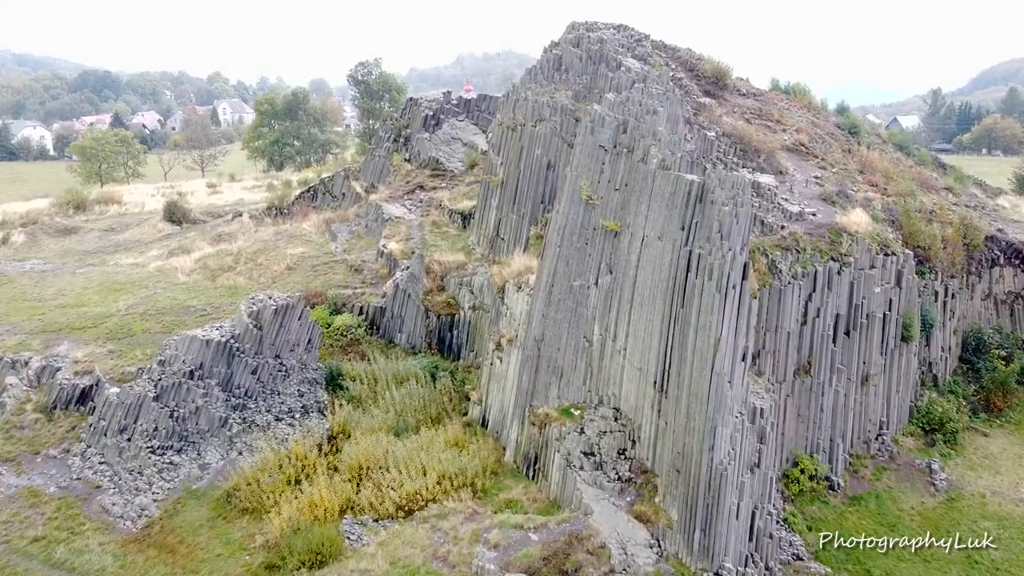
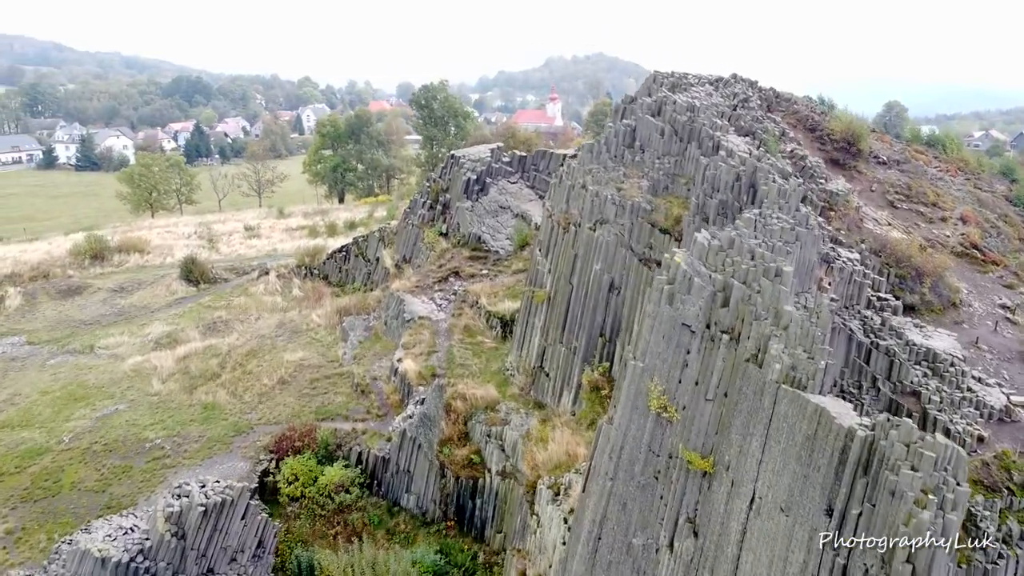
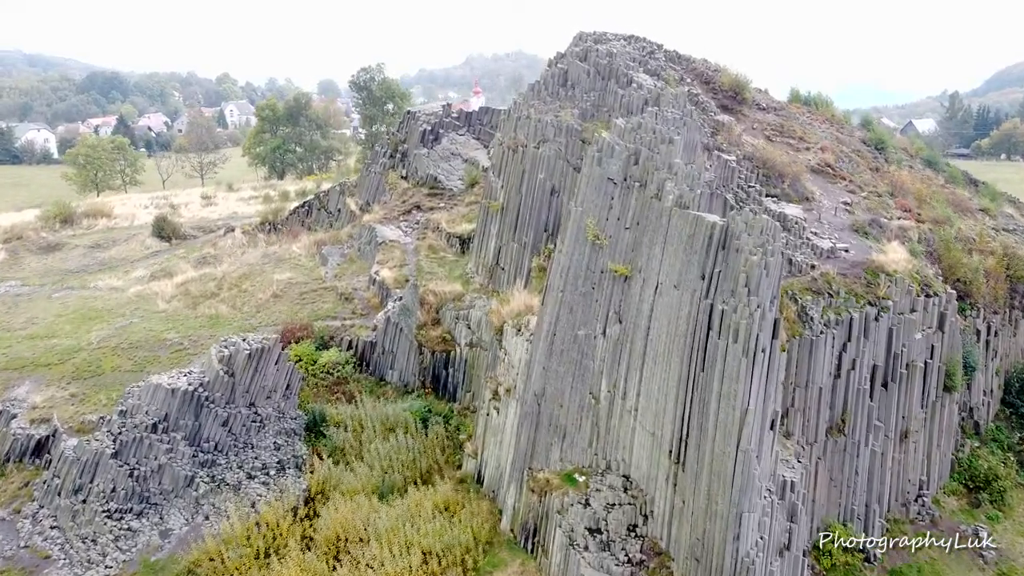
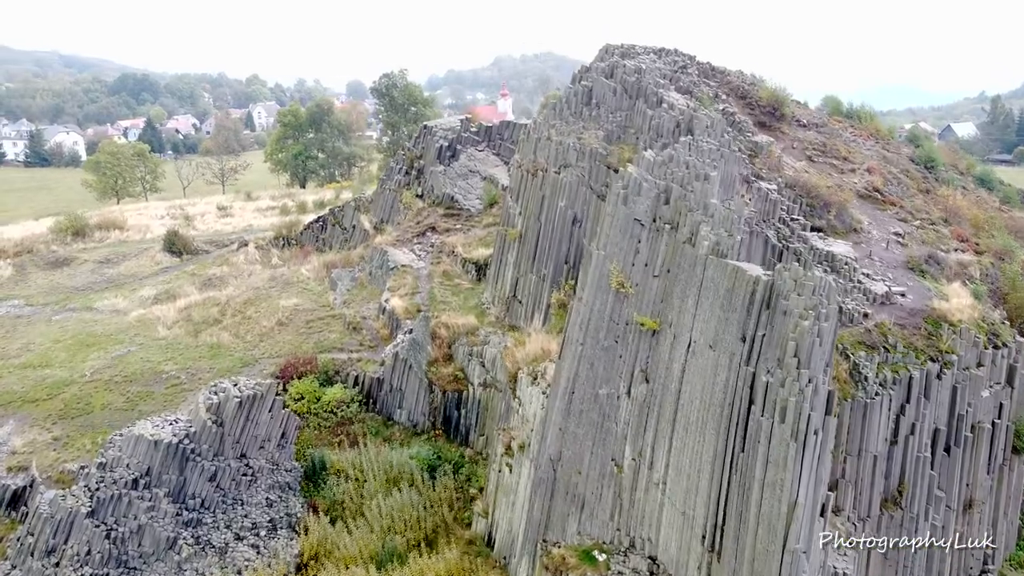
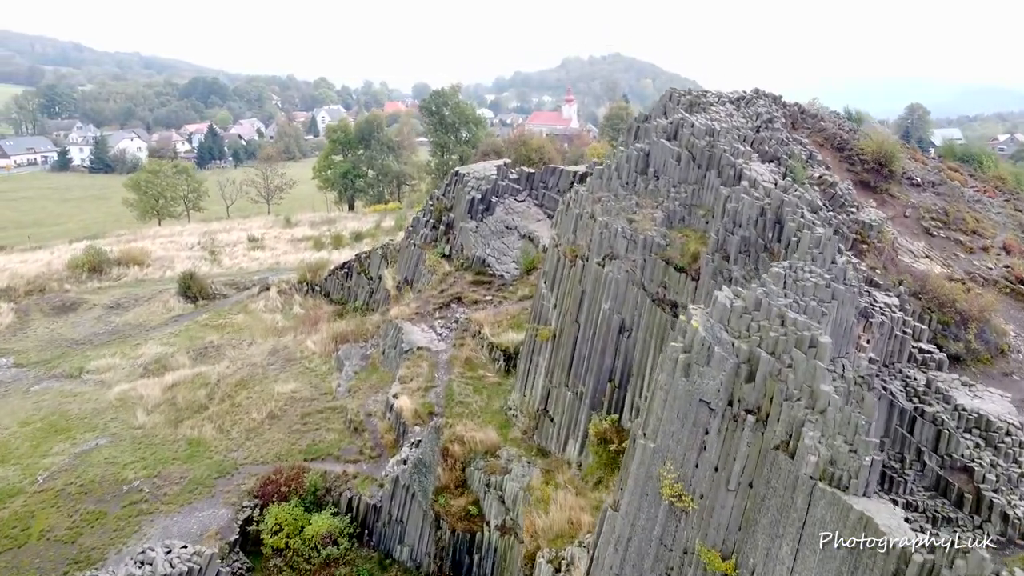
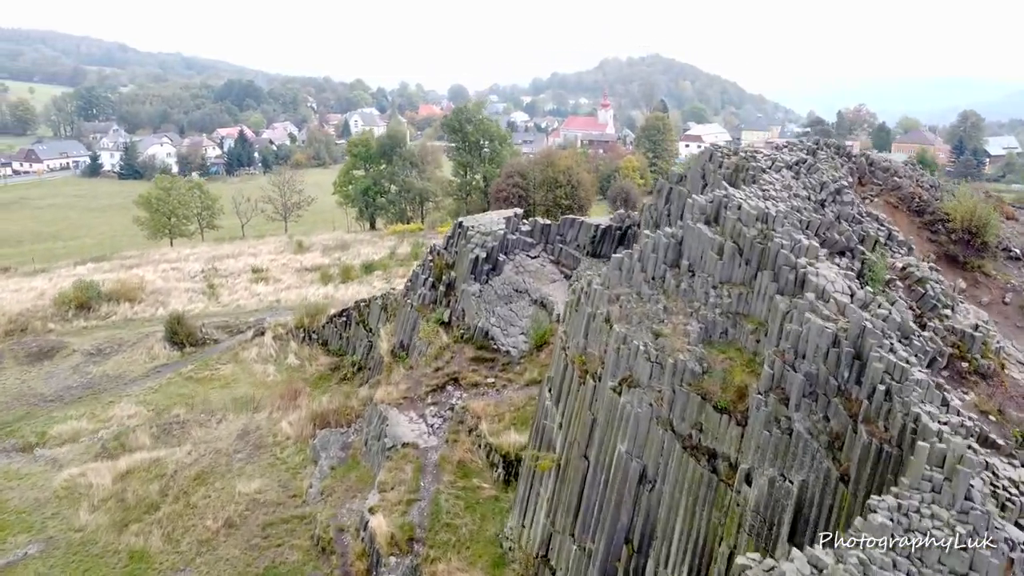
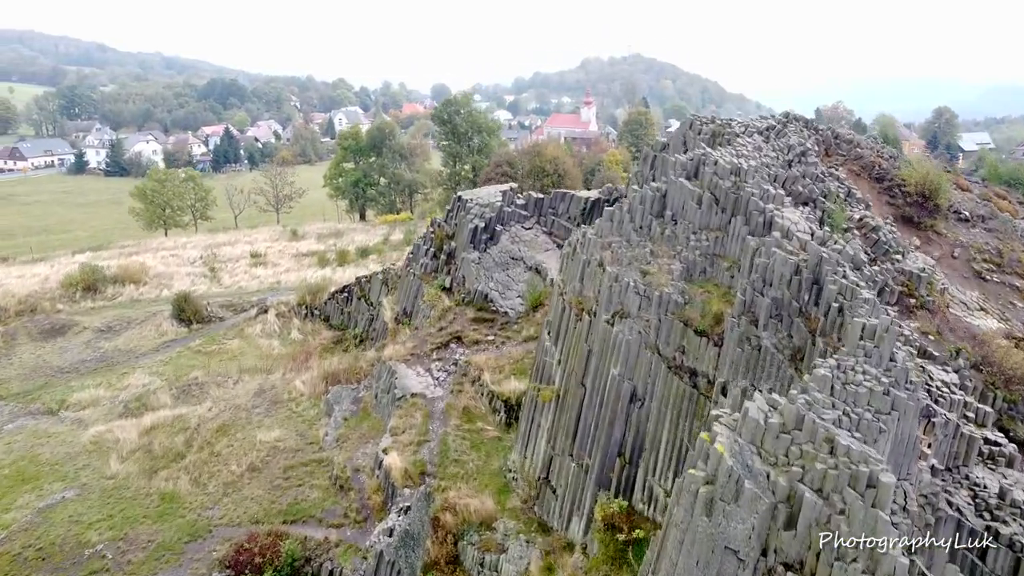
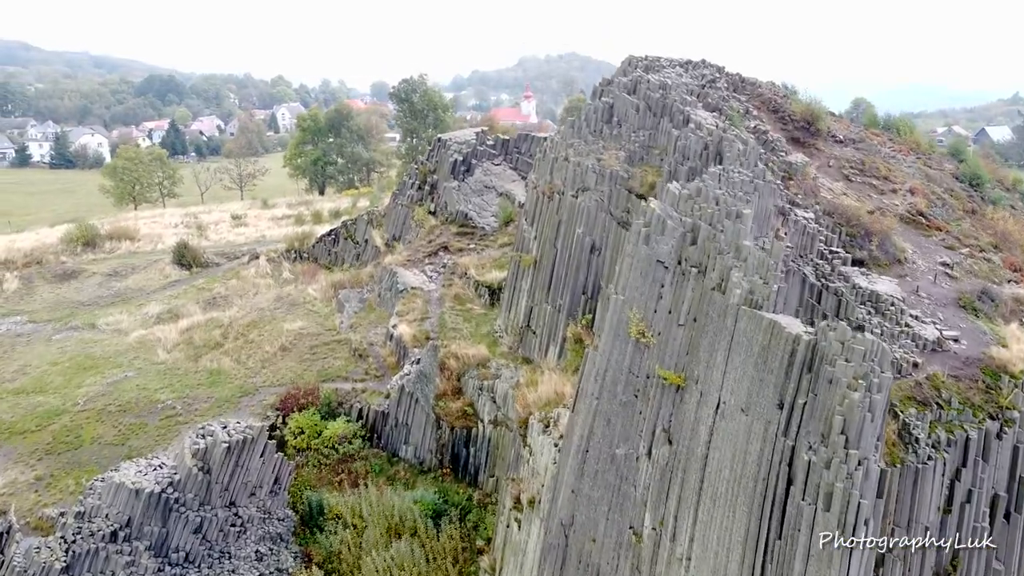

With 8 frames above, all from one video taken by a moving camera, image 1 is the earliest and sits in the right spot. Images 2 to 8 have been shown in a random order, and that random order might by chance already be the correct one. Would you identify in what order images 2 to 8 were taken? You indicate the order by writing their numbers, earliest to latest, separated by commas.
3, 4, 8, 2, 5, 7, 6
